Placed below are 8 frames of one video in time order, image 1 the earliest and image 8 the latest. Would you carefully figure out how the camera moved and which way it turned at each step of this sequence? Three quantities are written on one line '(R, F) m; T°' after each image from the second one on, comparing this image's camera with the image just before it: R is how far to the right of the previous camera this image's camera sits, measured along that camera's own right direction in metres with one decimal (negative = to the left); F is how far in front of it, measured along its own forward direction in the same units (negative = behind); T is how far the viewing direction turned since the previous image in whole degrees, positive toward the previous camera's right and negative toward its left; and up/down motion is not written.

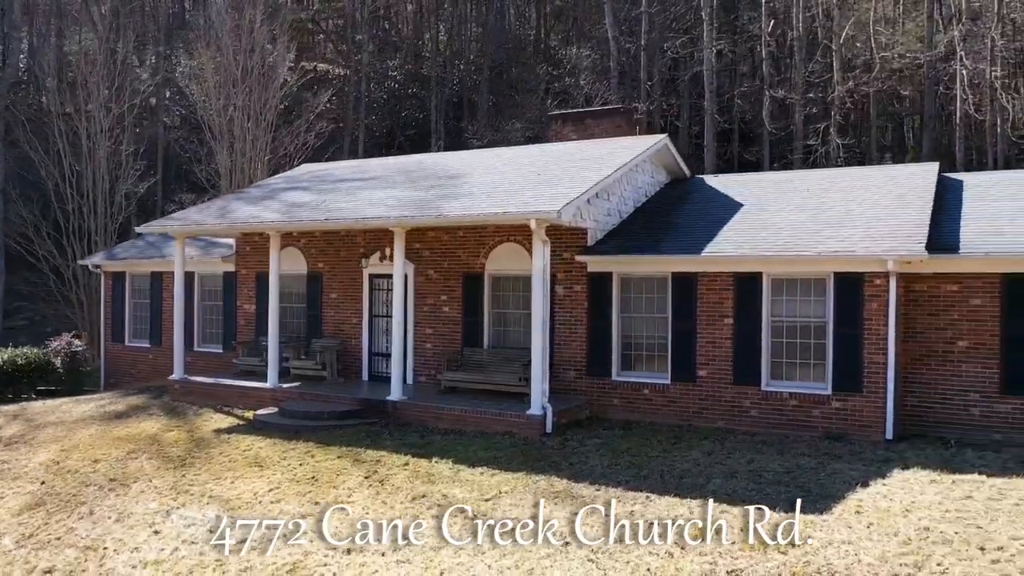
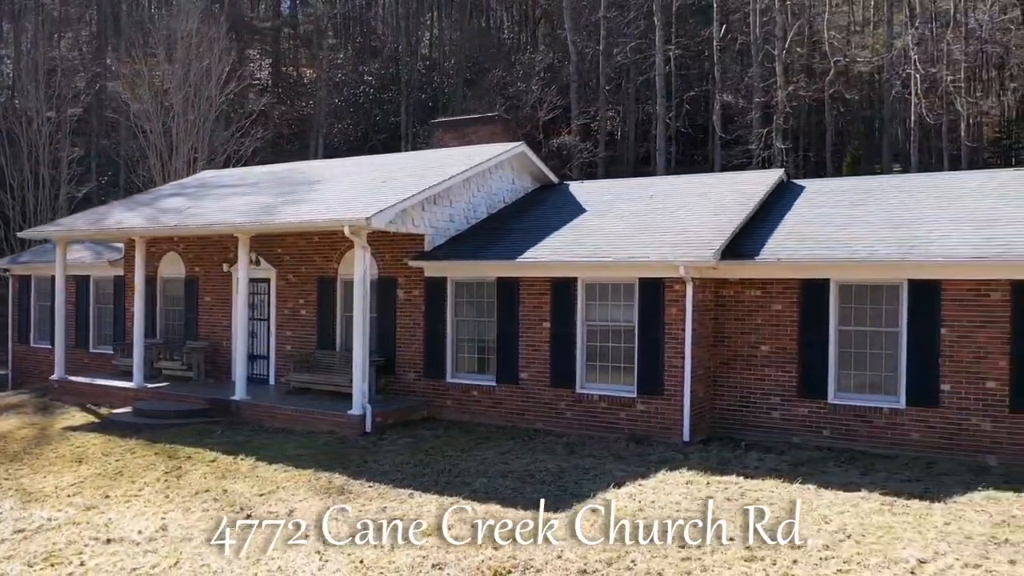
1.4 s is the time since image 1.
(+2.7, -0.3) m; -2°
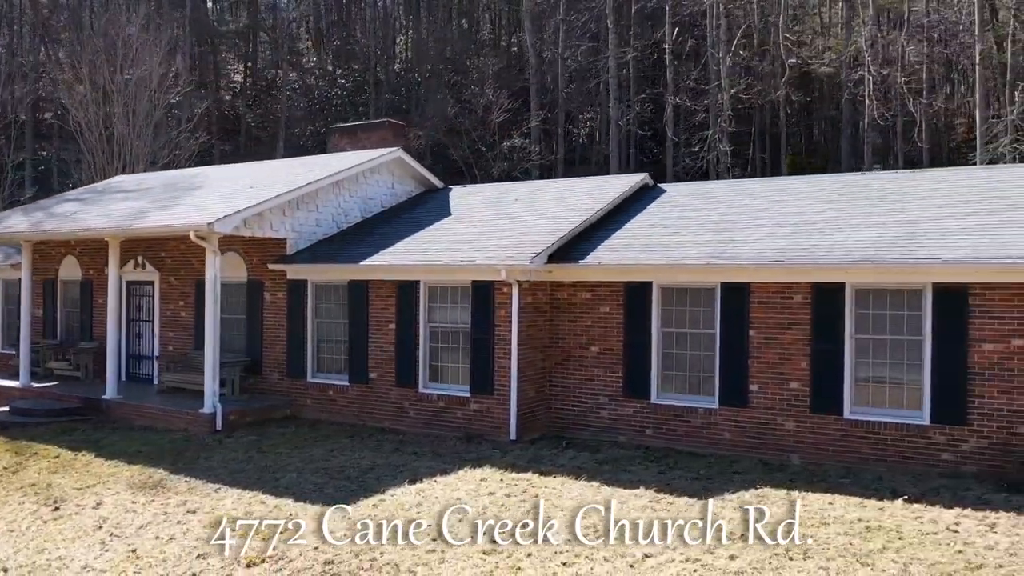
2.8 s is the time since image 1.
(+2.4, -0.3) m; -1°
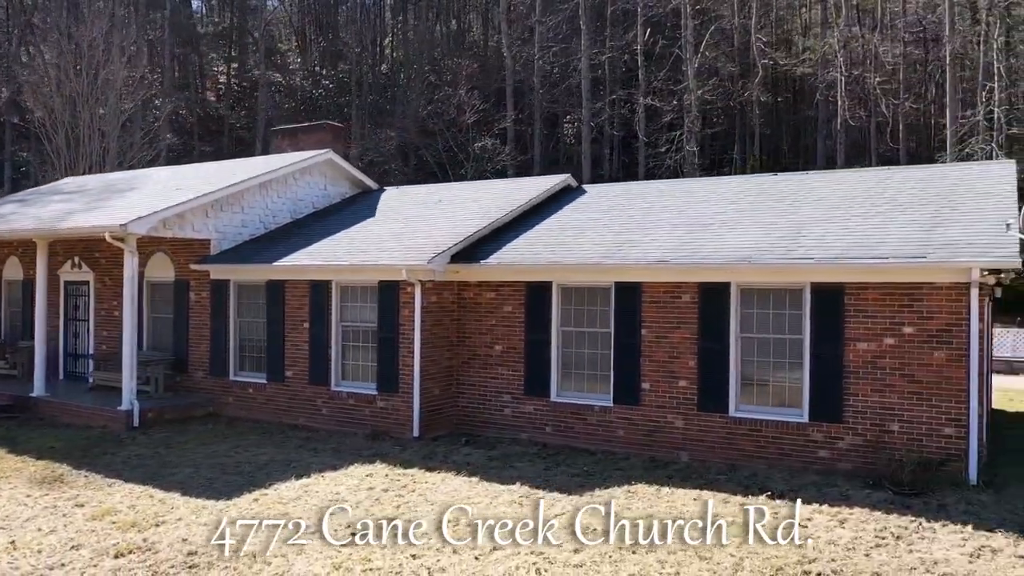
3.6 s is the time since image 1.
(+1.4, -0.2) m; -1°
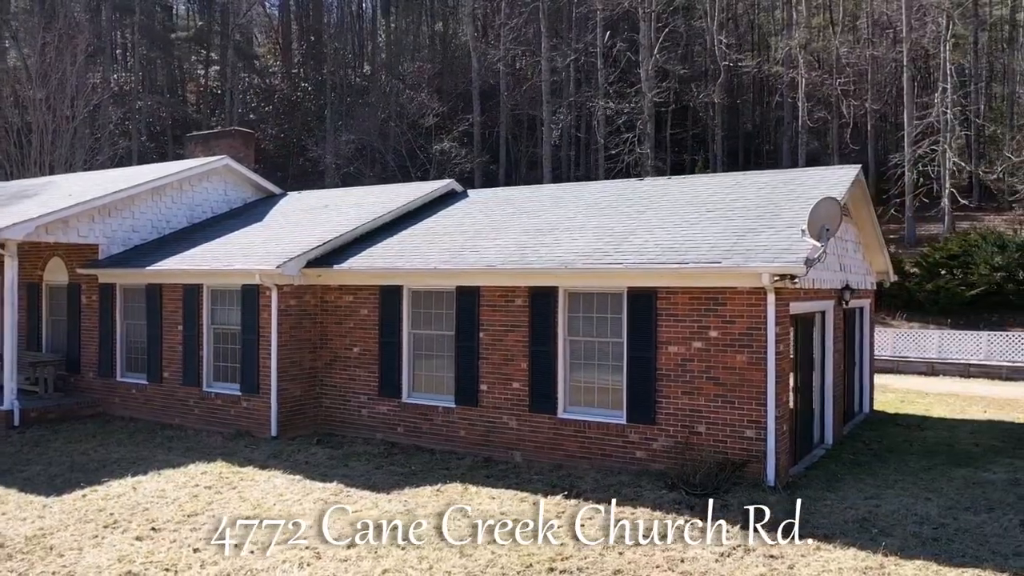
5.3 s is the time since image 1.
(+2.2, -0.3) m; -1°
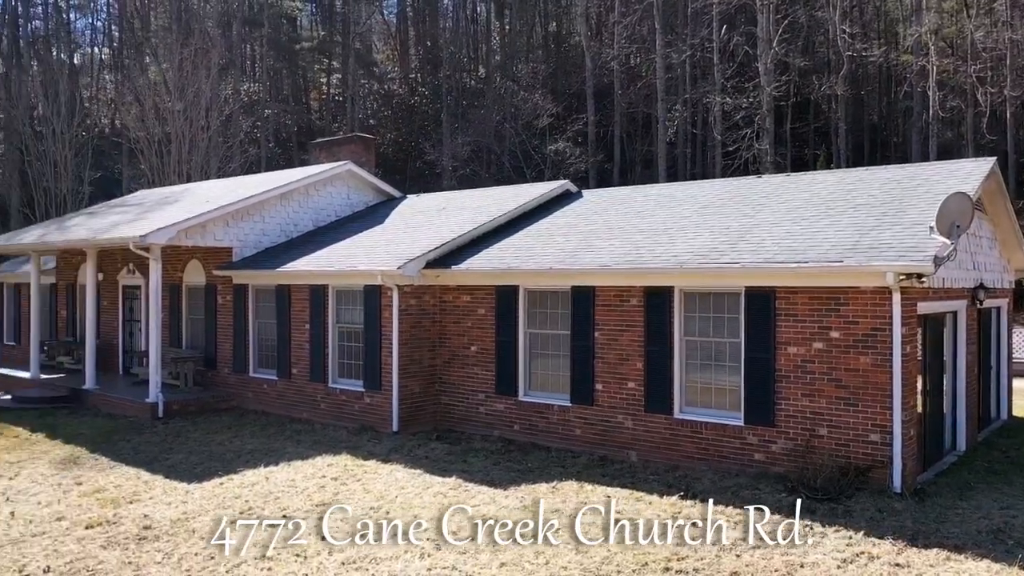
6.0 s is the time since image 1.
(0.0, -0.1) m; -7°
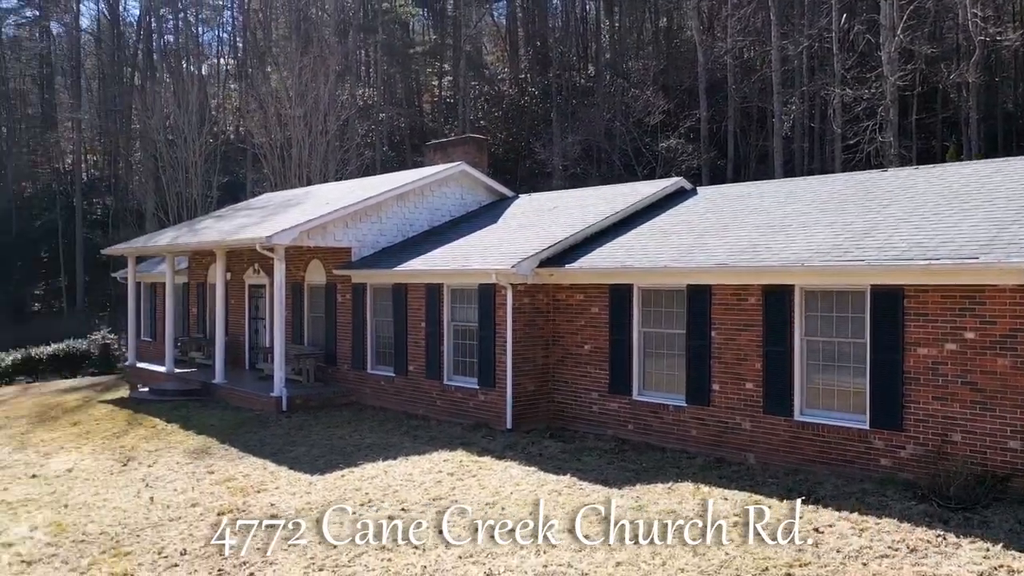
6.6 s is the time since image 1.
(-0.1, 0.0) m; -7°
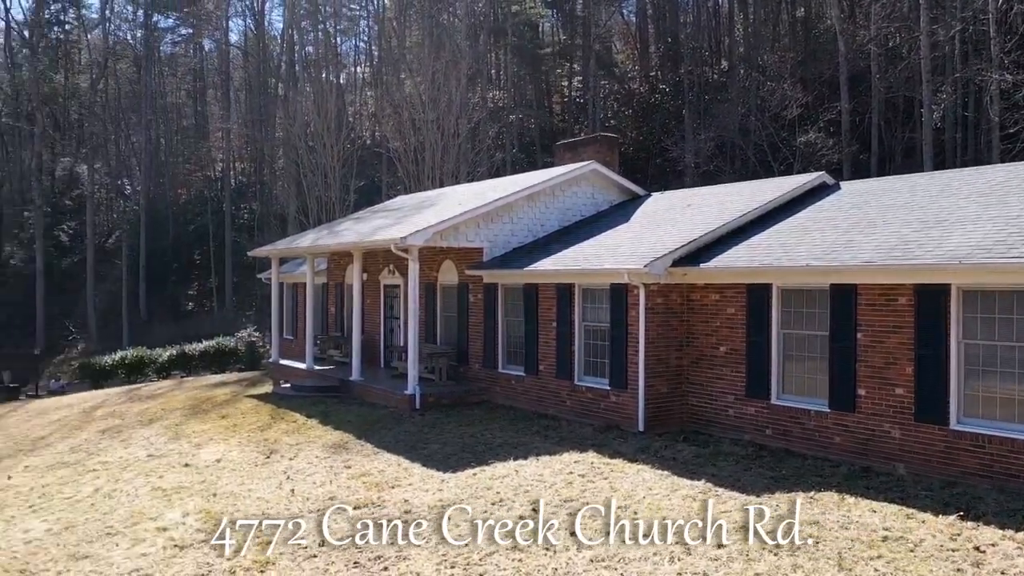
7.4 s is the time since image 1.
(0.0, +0.1) m; -8°
